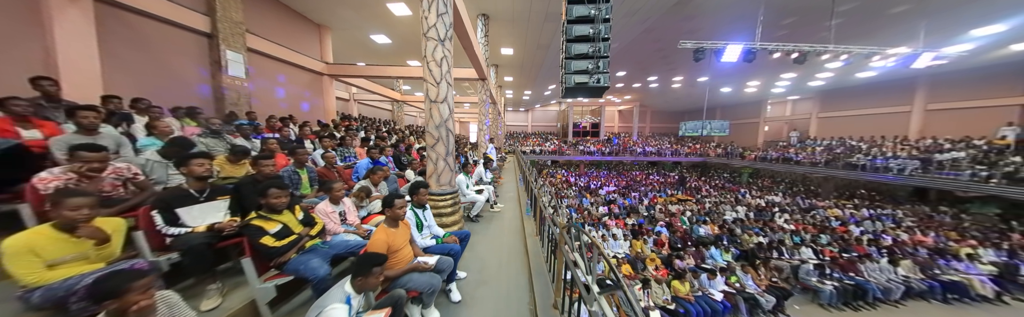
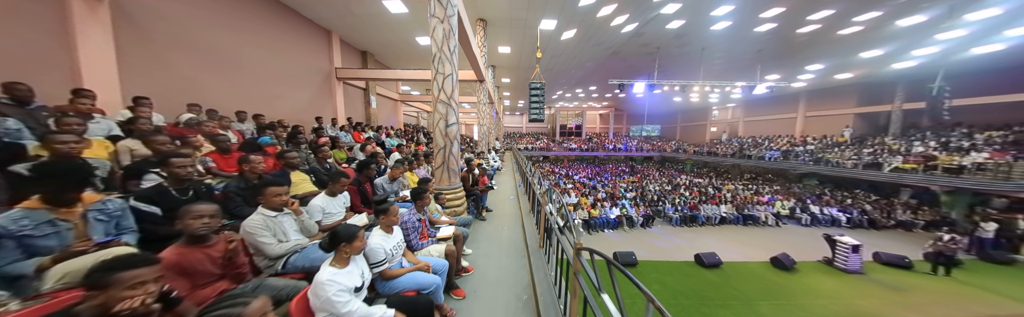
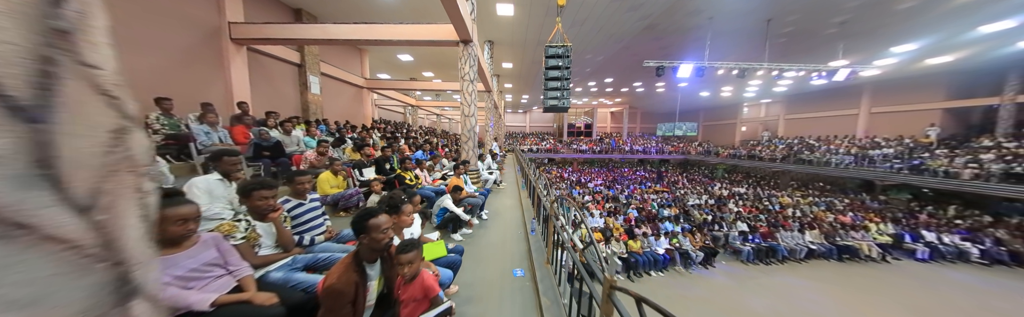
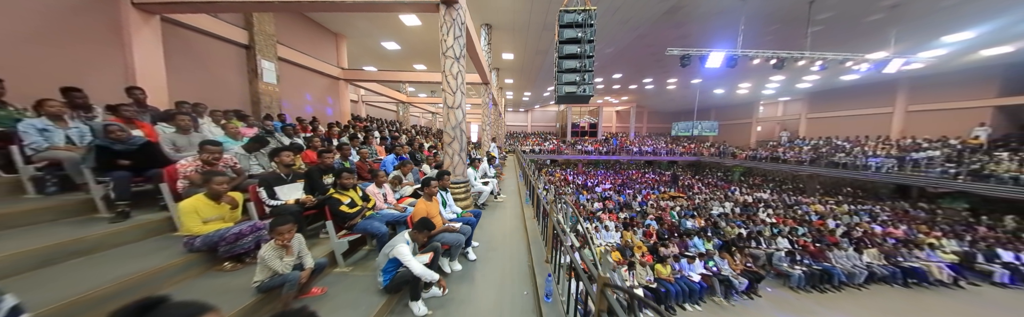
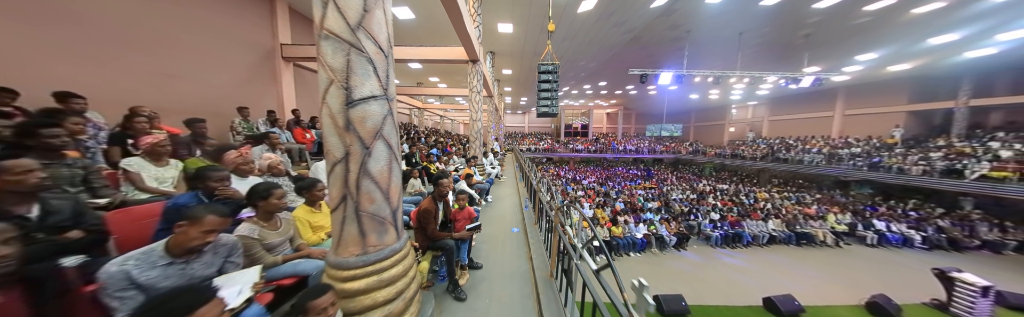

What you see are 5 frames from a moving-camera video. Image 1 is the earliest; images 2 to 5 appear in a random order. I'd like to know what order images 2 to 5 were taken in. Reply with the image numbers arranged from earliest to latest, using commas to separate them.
4, 3, 5, 2
